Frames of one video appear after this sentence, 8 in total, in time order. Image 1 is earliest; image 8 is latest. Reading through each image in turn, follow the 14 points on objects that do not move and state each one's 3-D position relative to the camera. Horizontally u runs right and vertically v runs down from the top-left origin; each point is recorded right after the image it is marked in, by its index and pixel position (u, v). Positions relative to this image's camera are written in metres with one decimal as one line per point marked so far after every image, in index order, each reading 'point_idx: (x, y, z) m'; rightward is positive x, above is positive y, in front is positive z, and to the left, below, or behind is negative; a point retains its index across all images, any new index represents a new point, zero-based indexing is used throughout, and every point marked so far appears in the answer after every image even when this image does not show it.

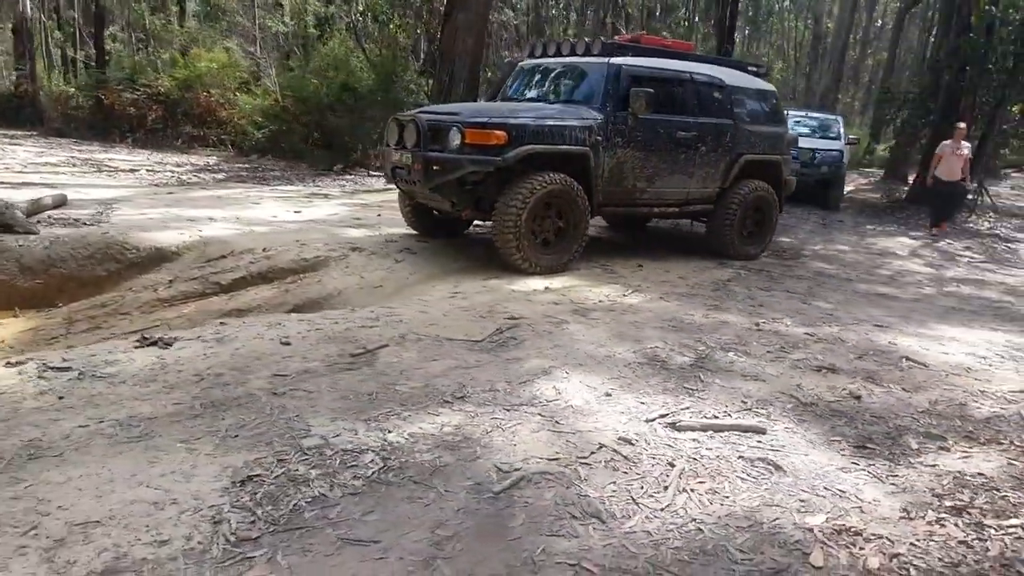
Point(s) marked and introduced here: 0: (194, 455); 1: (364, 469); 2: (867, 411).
0: (-1.2, -0.7, +2.9) m
1: (-0.5, -0.7, +2.9) m
2: (+1.9, -0.6, +3.9) m
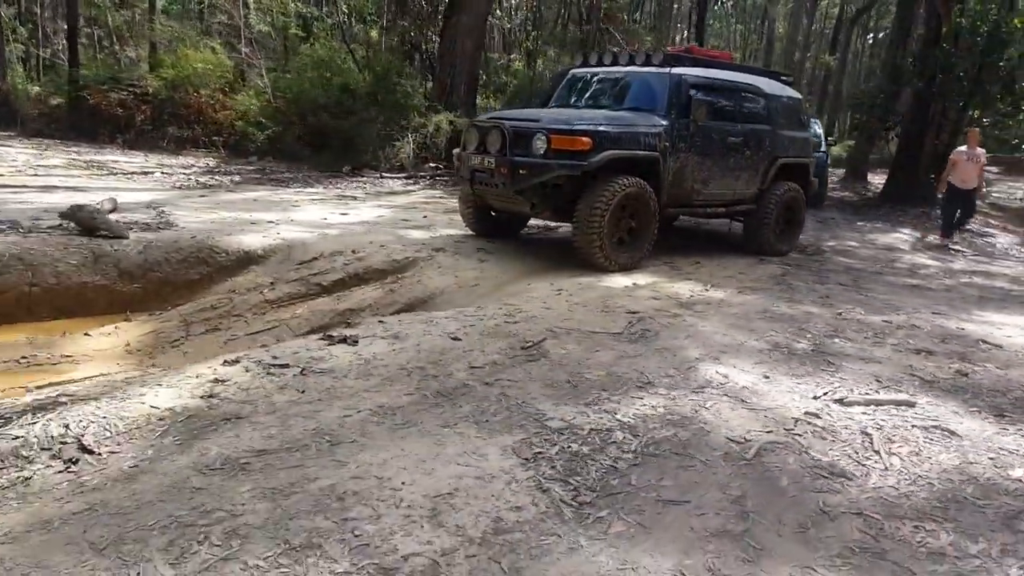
0: (-0.2, -0.7, +3.2) m
1: (+0.5, -0.7, +3.3) m
2: (+2.9, -0.6, +4.5) m
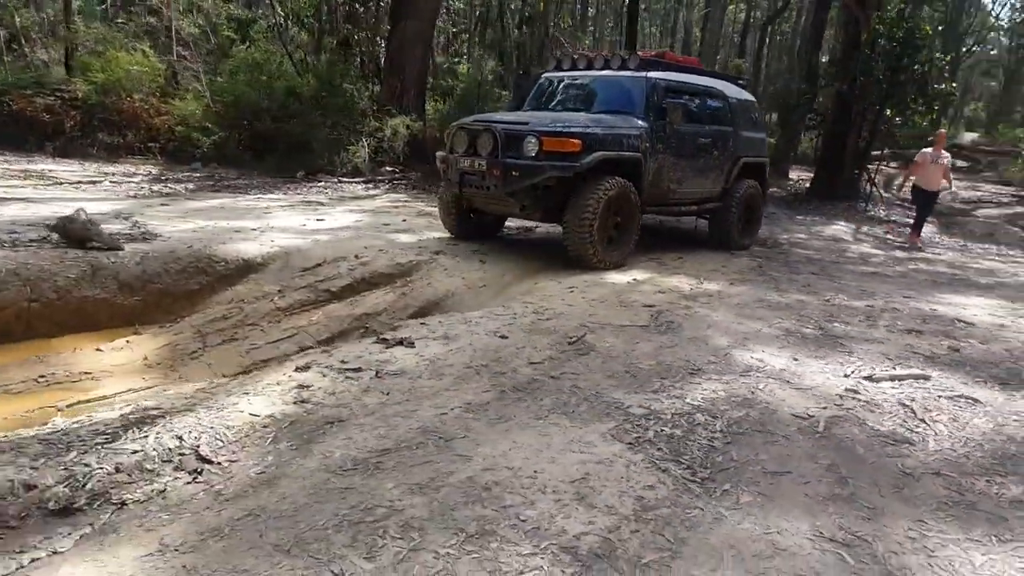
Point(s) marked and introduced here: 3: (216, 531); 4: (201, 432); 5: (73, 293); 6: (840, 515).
0: (+0.3, -0.6, +3.4) m
1: (+1.0, -0.7, +3.5) m
2: (+3.2, -0.5, +5.0) m
3: (-1.0, -0.8, +2.4) m
4: (-1.3, -0.6, +3.1) m
5: (-3.5, 0.0, +5.8) m
6: (+1.2, -0.8, +2.7) m
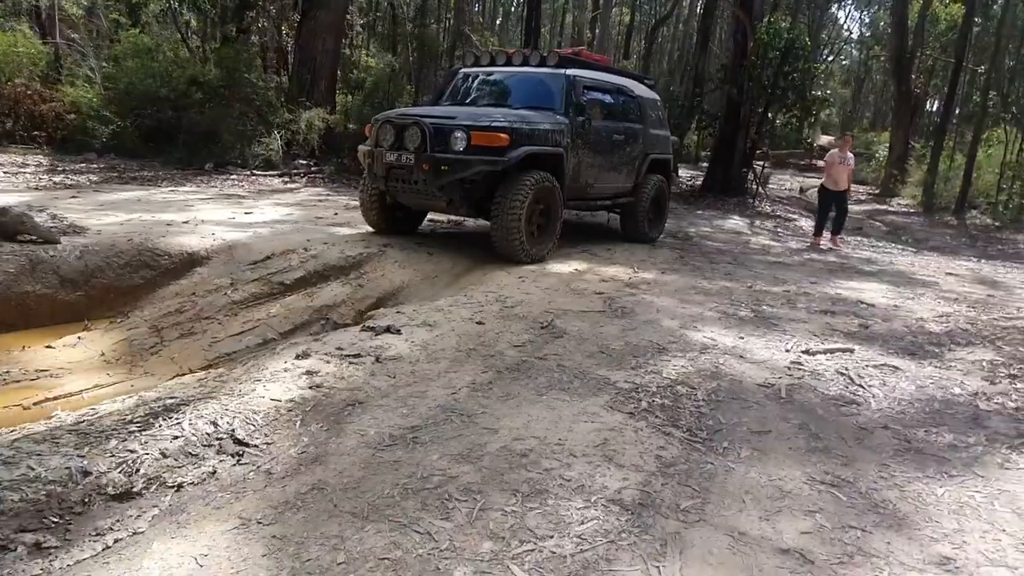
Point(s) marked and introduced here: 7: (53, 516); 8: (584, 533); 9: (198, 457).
0: (+0.3, -0.6, +3.7) m
1: (+1.0, -0.6, +3.9) m
2: (+2.9, -0.4, +5.7) m
3: (-0.8, -0.8, +2.6) m
4: (-1.2, -0.6, +3.2) m
5: (-3.8, 0.0, +5.5) m
6: (+1.4, -0.8, +3.2) m
7: (-1.5, -0.7, +2.4) m
8: (+0.3, -0.8, +2.5) m
9: (-1.2, -0.7, +2.9) m
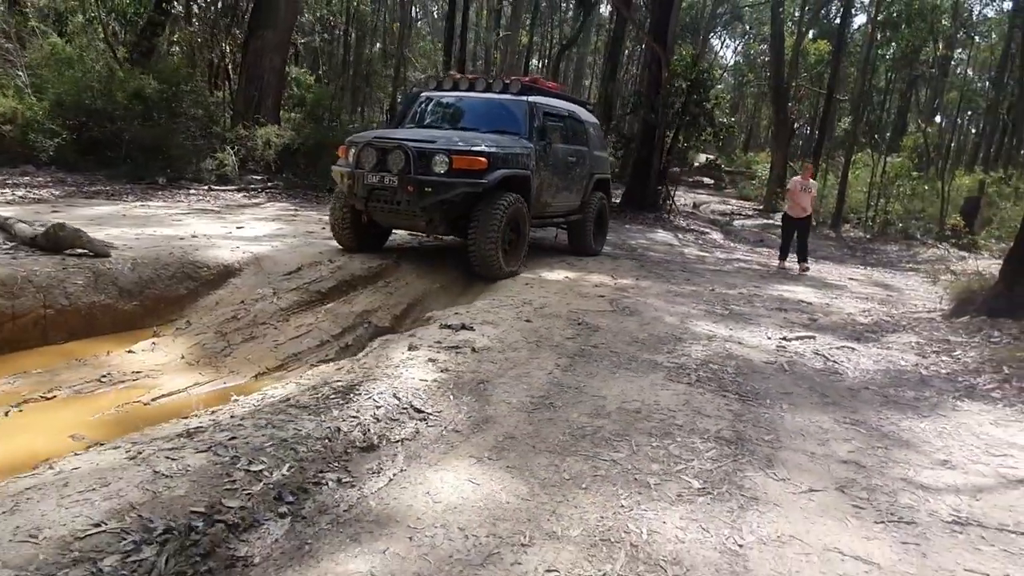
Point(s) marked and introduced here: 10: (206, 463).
0: (+0.8, -0.6, +4.7) m
1: (+1.5, -0.6, +5.0) m
2: (+3.1, -0.4, +7.1) m
3: (-0.1, -0.8, +3.4) m
4: (-0.6, -0.6, +3.9) m
5: (-3.5, -0.1, +5.9) m
6: (+1.9, -0.7, +4.4) m
7: (-0.8, -0.7, +3.2) m
8: (+1.0, -0.8, +3.5) m
9: (-0.6, -0.7, +3.6) m
10: (-1.2, -0.7, +2.9) m
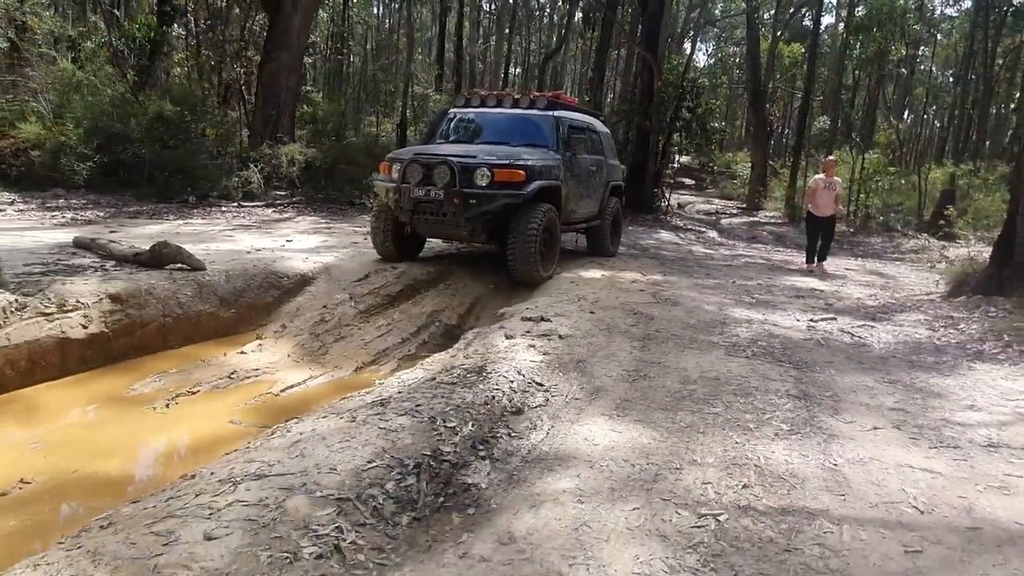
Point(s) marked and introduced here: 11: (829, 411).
0: (+1.5, -0.5, +5.5) m
1: (+2.1, -0.5, +5.9) m
2: (+3.7, -0.2, +8.0) m
3: (+0.6, -0.7, +4.2) m
4: (+0.1, -0.5, +4.7) m
5: (-2.9, -0.2, +6.5) m
6: (+2.6, -0.6, +5.2) m
7: (-0.1, -0.7, +3.9) m
8: (+1.7, -0.7, +4.3) m
9: (+0.1, -0.6, +4.4) m
10: (-0.5, -0.7, +3.6) m
11: (+1.9, -0.7, +4.3) m
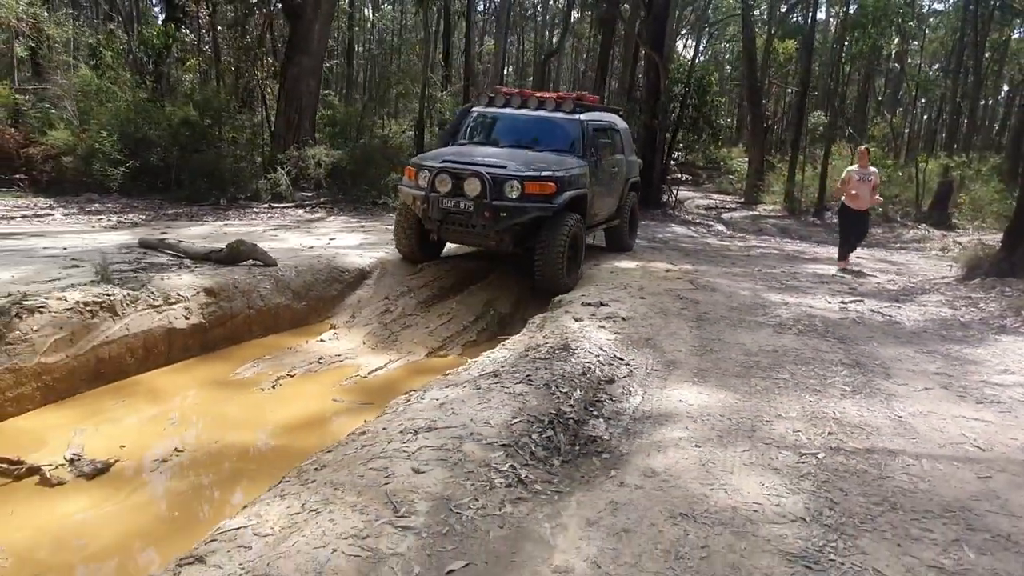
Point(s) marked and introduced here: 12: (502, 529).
0: (+2.0, -0.4, +6.1) m
1: (+2.7, -0.3, +6.4) m
2: (+4.2, 0.0, +8.6) m
3: (+1.2, -0.6, +4.8) m
4: (+0.6, -0.4, +5.3) m
5: (-2.3, -0.1, +7.0) m
6: (+3.2, -0.5, +5.8) m
7: (+0.5, -0.6, +4.5) m
8: (+2.3, -0.6, +4.9) m
9: (+0.7, -0.5, +5.0) m
10: (+0.1, -0.6, +4.1) m
11: (+2.5, -0.6, +4.8) m
12: (0.0, -0.9, +2.6) m
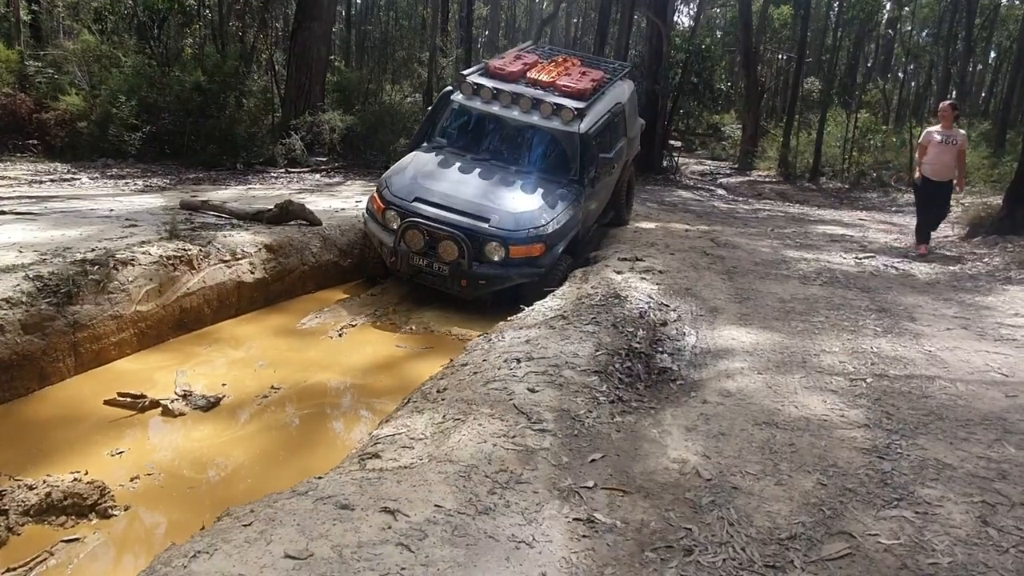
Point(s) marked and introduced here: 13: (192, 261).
0: (+2.4, +0.1, +6.6) m
1: (+3.1, +0.1, +6.9) m
2: (+4.6, +0.5, +9.1) m
3: (+1.7, -0.2, +5.2) m
4: (+1.1, -0.1, +5.7) m
5: (-1.9, +0.3, +7.4) m
6: (+3.6, -0.1, +6.3) m
7: (+1.0, -0.3, +4.9) m
8: (+2.7, -0.2, +5.4) m
9: (+1.1, -0.2, +5.4) m
10: (+0.6, -0.3, +4.6) m
11: (+2.9, -0.2, +5.3) m
12: (+0.5, -0.6, +3.1) m
13: (-2.6, +0.2, +5.9) m
